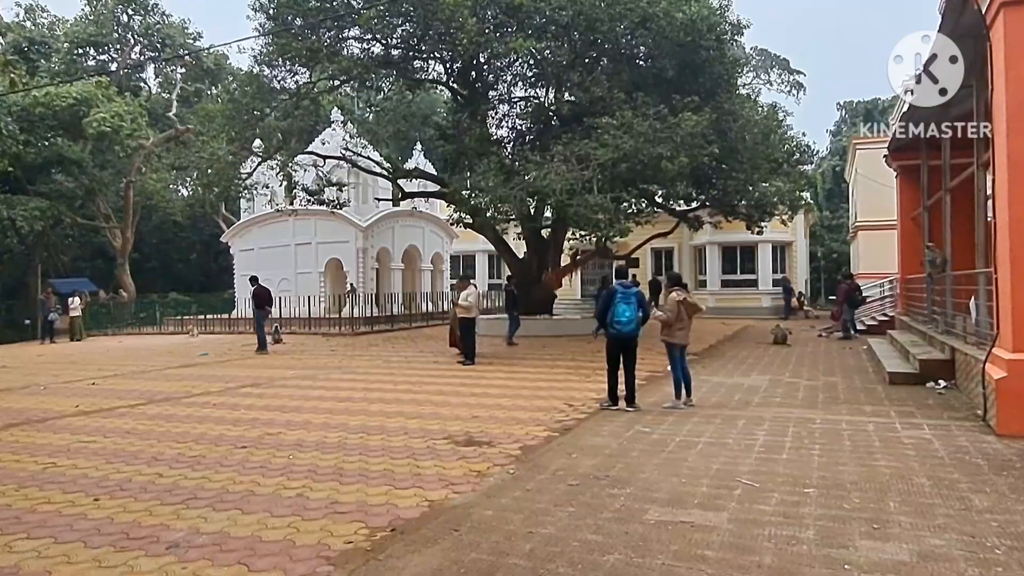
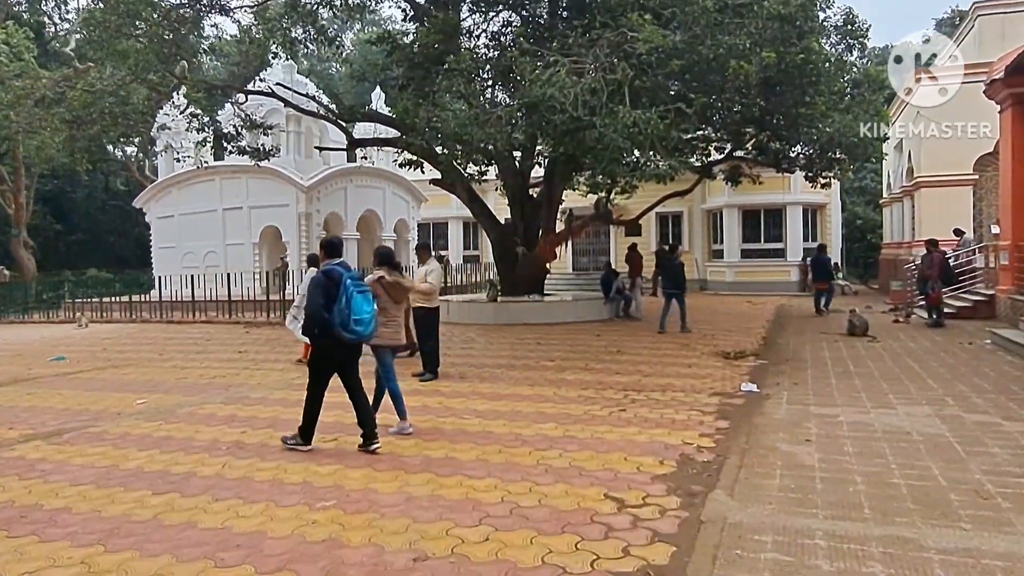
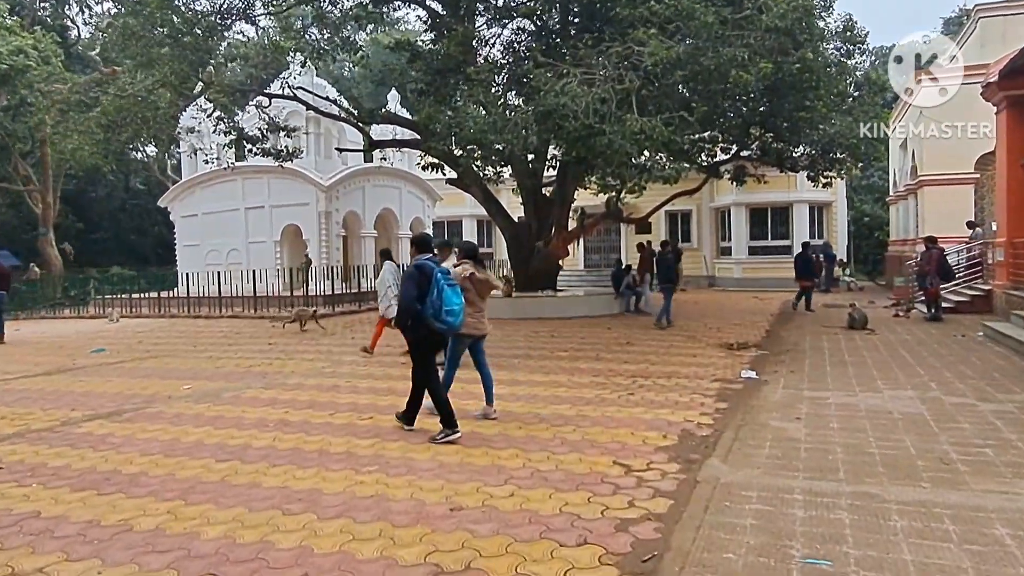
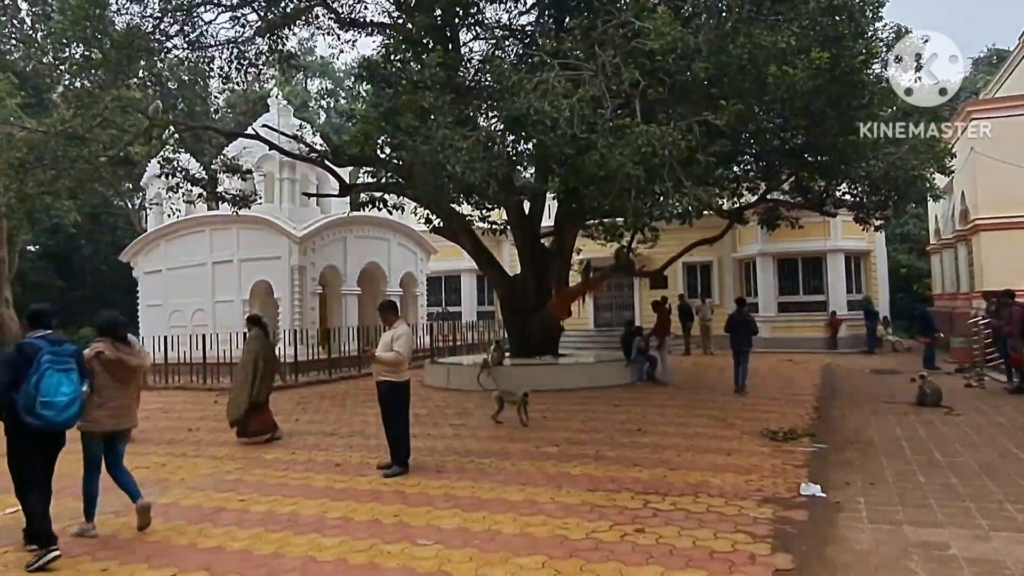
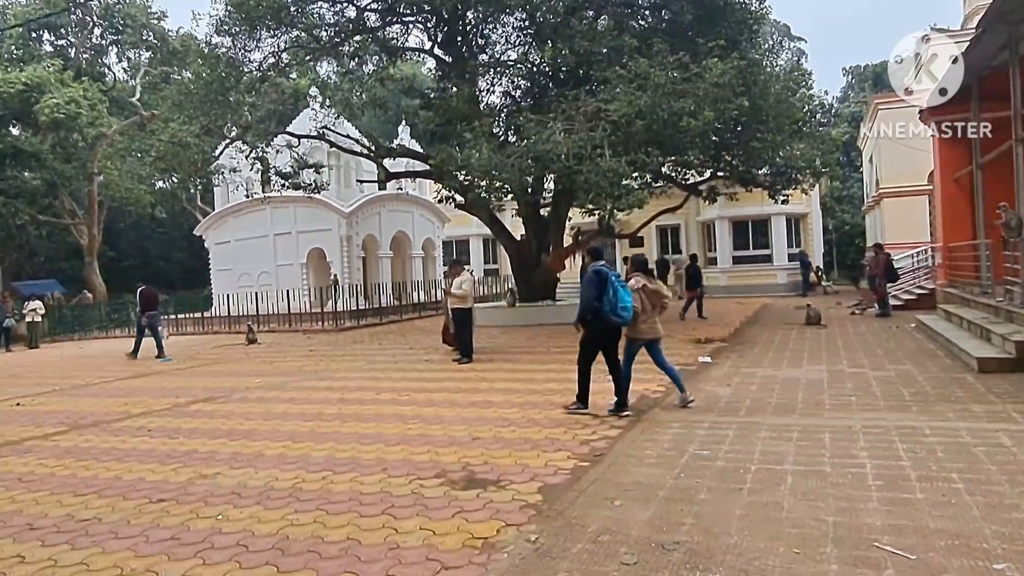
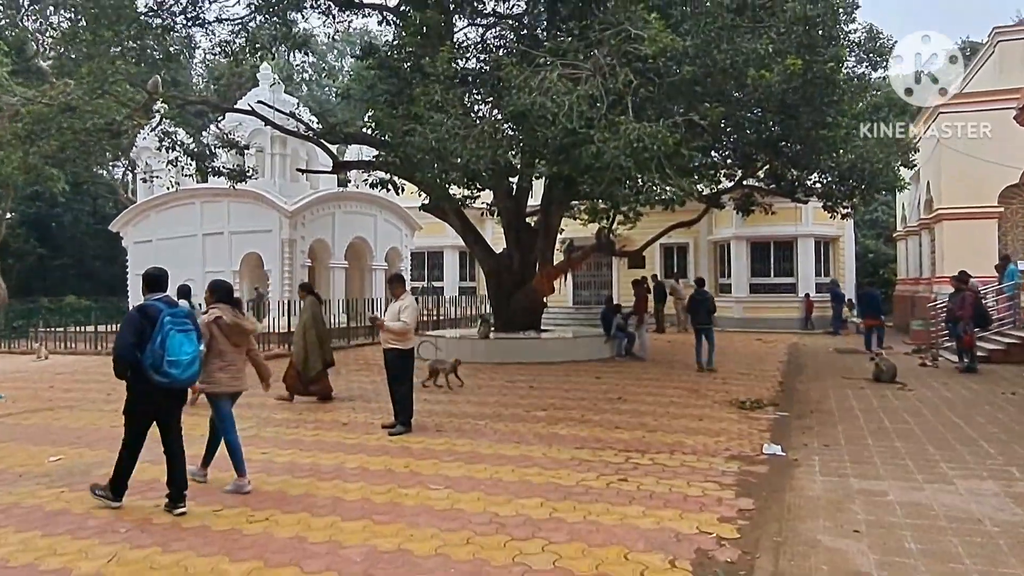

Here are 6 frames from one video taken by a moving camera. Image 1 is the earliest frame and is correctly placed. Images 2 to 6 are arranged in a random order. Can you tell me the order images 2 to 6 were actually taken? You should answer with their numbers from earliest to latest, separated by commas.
5, 3, 2, 6, 4
